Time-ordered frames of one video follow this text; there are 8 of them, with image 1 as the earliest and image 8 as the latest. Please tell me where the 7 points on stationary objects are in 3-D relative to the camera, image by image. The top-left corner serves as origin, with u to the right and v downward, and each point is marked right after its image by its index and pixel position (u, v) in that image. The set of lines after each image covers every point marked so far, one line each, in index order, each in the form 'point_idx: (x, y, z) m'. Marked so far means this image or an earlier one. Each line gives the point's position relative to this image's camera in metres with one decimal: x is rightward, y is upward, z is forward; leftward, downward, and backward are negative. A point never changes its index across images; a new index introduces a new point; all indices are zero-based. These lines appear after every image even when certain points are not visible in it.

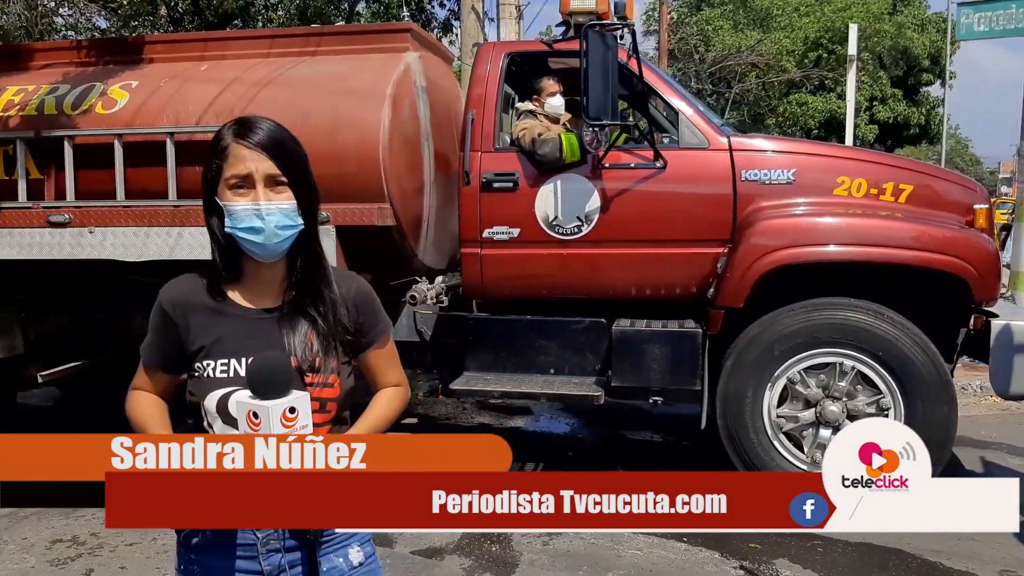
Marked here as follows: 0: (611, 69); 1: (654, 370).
0: (+0.5, +1.1, +3.9) m
1: (+0.7, -0.4, +3.9) m
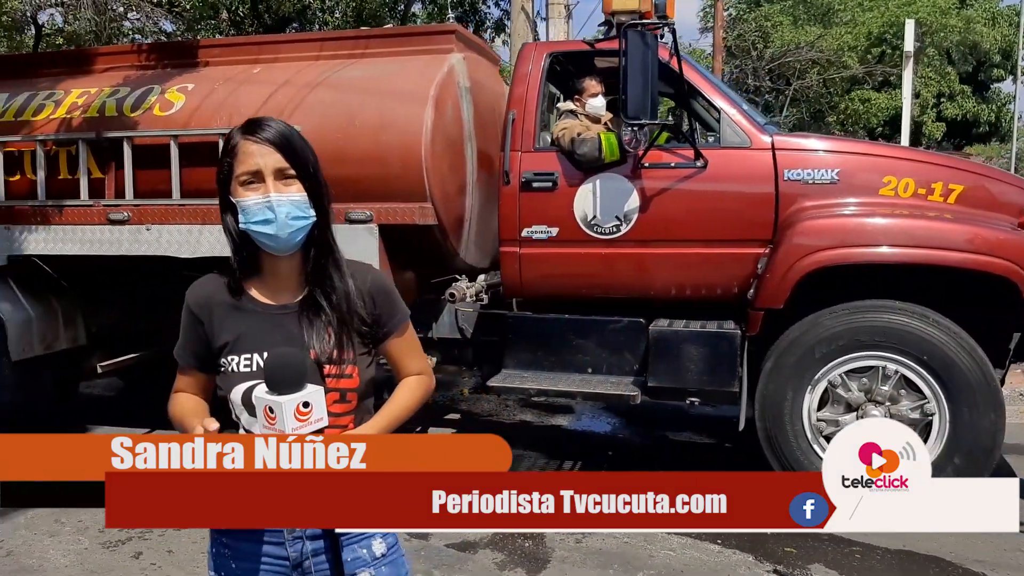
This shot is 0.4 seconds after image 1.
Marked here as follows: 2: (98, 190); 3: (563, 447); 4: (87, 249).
0: (+0.7, +1.1, +3.9) m
1: (+0.9, -0.4, +3.9) m
2: (-2.7, +0.6, +5.0) m
3: (+0.3, -1.0, +5.1) m
4: (-2.6, +0.2, +4.8) m
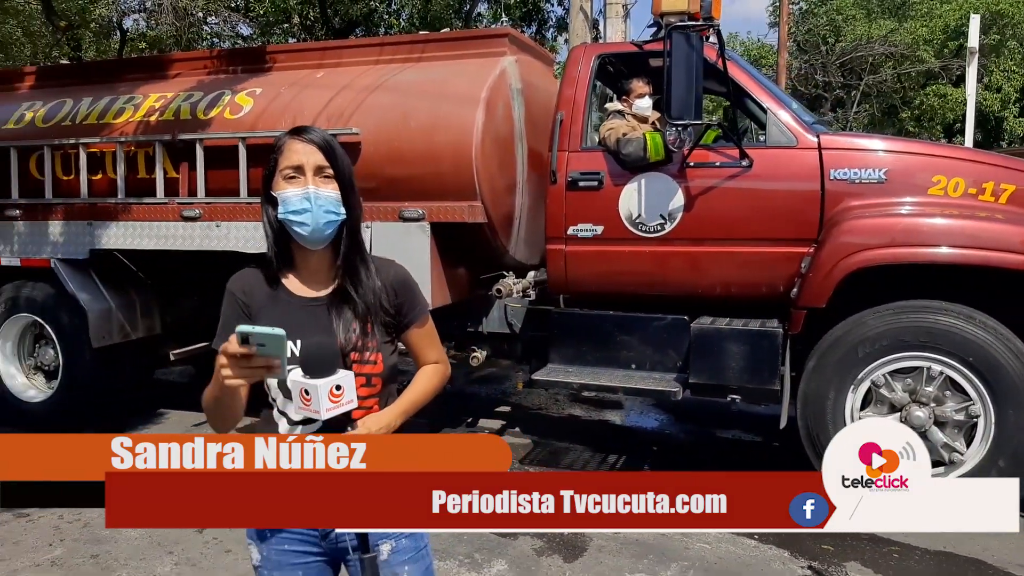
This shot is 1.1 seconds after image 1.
0: (+0.9, +1.1, +3.9) m
1: (+1.1, -0.4, +3.9) m
2: (-2.3, +0.7, +5.3) m
3: (+0.6, -1.0, +5.1) m
4: (-2.3, +0.3, +5.2) m
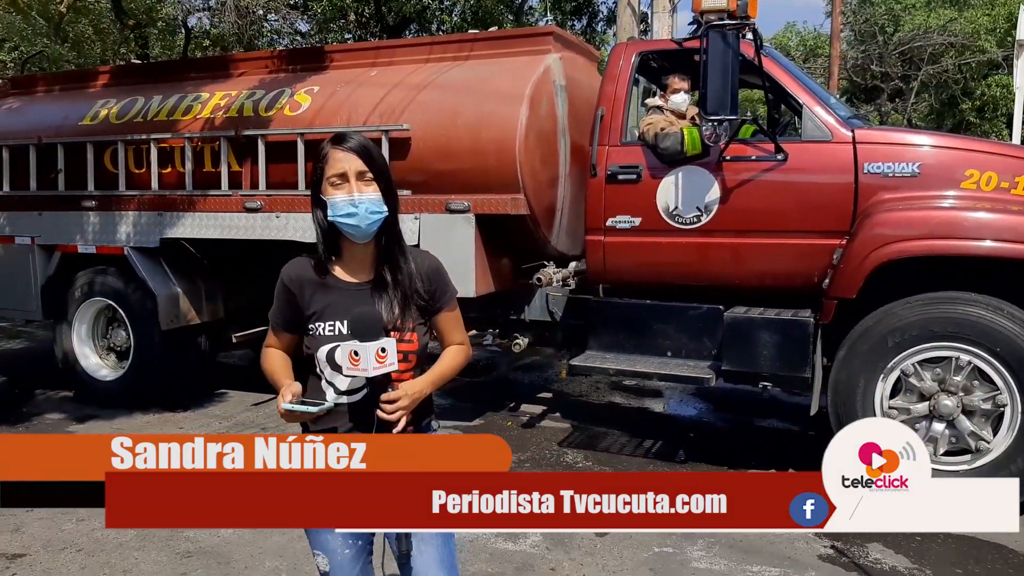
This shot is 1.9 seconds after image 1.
0: (+1.1, +1.2, +4.0) m
1: (+1.3, -0.4, +4.1) m
2: (-2.0, +0.8, +5.7) m
3: (+0.9, -1.0, +5.3) m
4: (-2.0, +0.4, +5.5) m
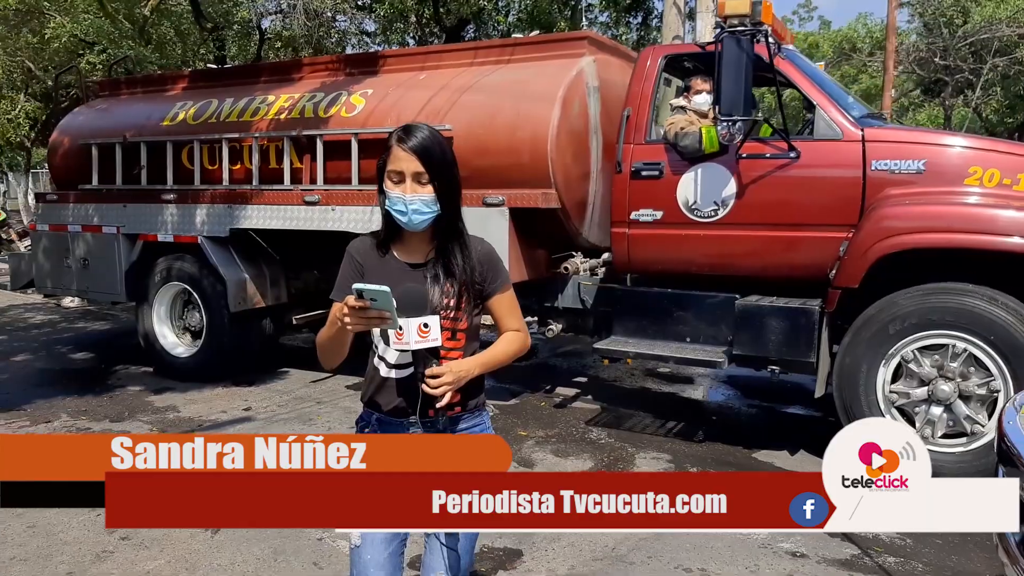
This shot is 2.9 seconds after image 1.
0: (+1.3, +1.2, +4.3) m
1: (+1.5, -0.3, +4.3) m
2: (-1.7, +0.9, +6.2) m
3: (+1.2, -0.9, +5.6) m
4: (-1.7, +0.5, +6.1) m
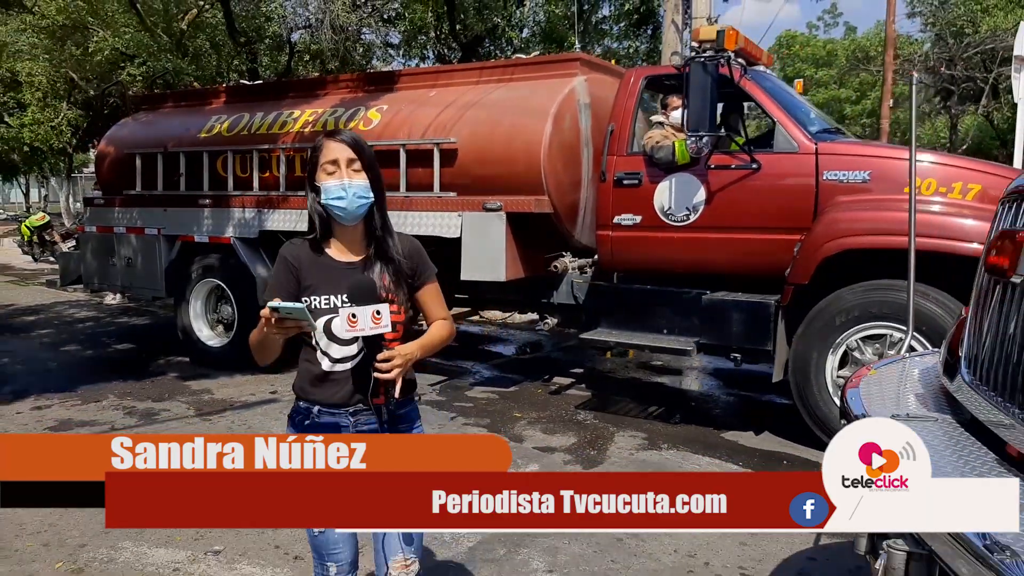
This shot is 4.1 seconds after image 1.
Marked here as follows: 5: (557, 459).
0: (+1.3, +1.2, +4.9) m
1: (+1.4, -0.3, +4.9) m
2: (-1.7, +0.9, +6.9) m
3: (+1.1, -0.9, +6.2) m
4: (-1.7, +0.5, +6.7) m
5: (+0.3, -1.0, +4.8) m
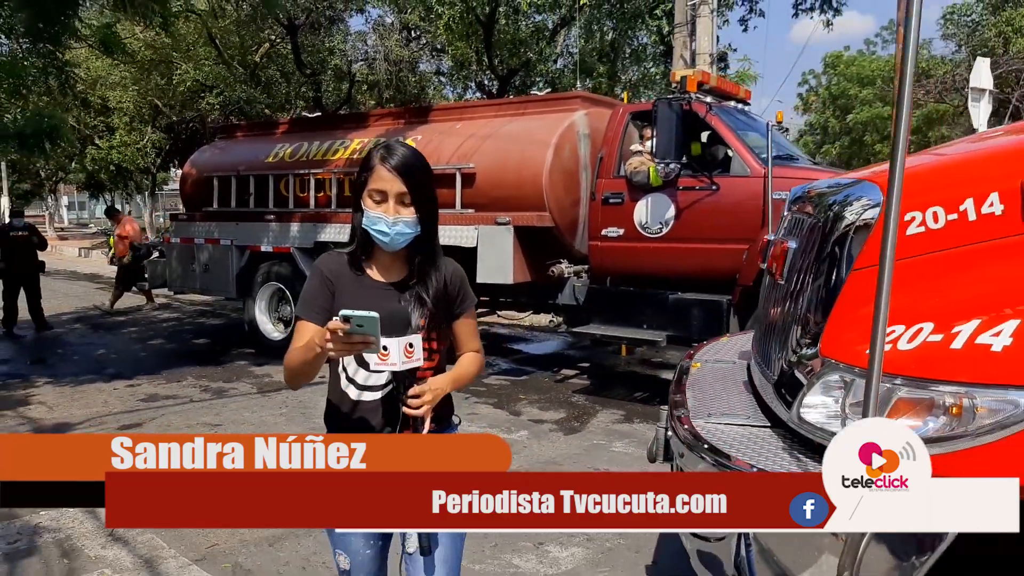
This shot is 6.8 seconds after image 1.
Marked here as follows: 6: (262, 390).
0: (+1.2, +1.2, +5.9) m
1: (+1.4, -0.3, +5.8) m
2: (-1.5, +0.9, +8.1) m
3: (+1.2, -0.9, +7.1) m
4: (-1.6, +0.5, +7.9) m
5: (+0.2, -1.0, +5.8) m
6: (-2.3, -1.0, +7.3) m
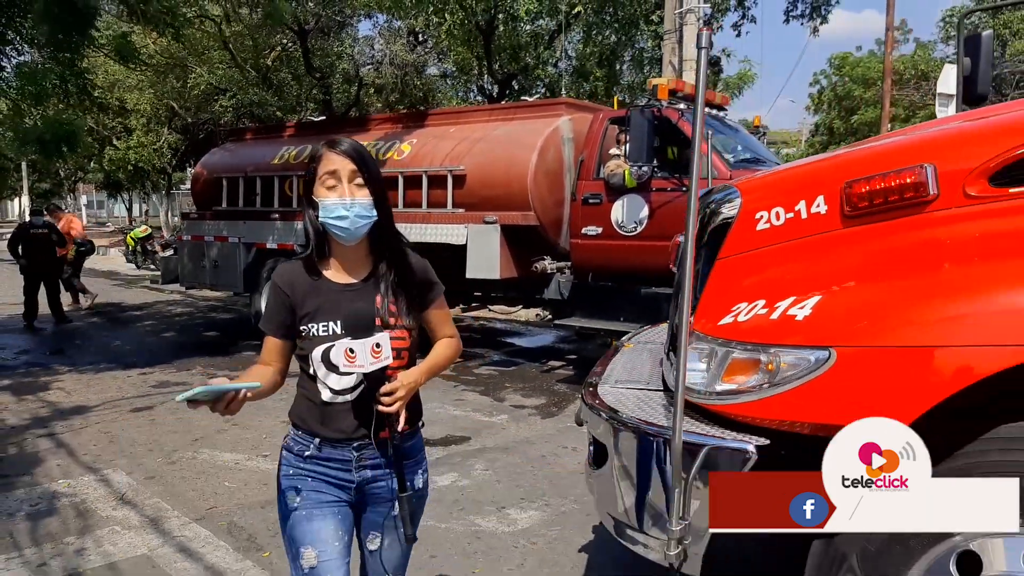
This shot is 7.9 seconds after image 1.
0: (+1.1, +1.3, +6.3) m
1: (+1.2, -0.2, +6.2) m
2: (-1.6, +0.9, +8.5) m
3: (+1.1, -0.9, +7.5) m
4: (-1.7, +0.6, +8.4) m
5: (+0.1, -1.0, +6.2) m
6: (-2.5, -0.9, +7.7) m
